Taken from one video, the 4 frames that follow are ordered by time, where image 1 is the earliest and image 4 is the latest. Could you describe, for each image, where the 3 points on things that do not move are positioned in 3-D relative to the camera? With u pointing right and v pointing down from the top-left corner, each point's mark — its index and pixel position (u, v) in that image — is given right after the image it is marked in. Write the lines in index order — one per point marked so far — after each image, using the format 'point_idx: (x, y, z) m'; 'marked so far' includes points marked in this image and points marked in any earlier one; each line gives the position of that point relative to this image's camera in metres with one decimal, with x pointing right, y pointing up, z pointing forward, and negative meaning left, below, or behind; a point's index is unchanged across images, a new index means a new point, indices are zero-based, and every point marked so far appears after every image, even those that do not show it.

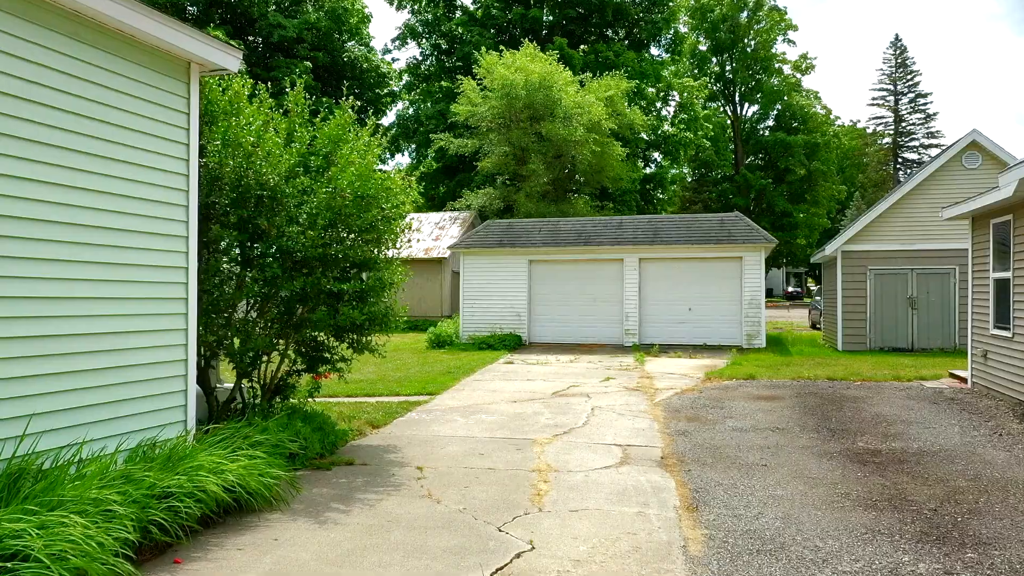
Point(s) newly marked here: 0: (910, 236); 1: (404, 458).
0: (+7.6, +1.0, +15.4) m
1: (-0.8, -1.3, +6.2) m
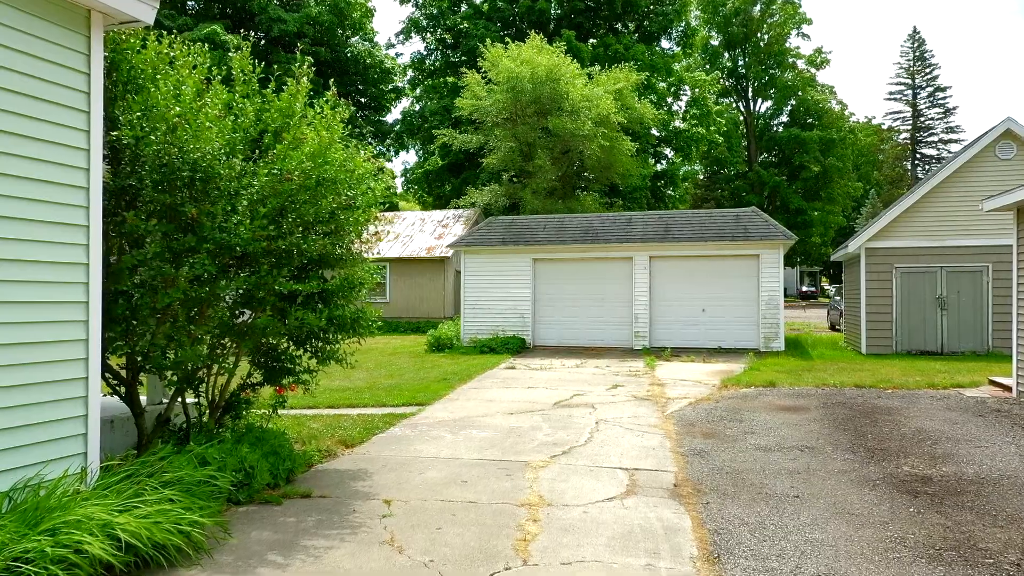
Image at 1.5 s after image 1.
0: (+7.7, +1.0, +14.4) m
1: (-0.9, -1.3, +5.3) m
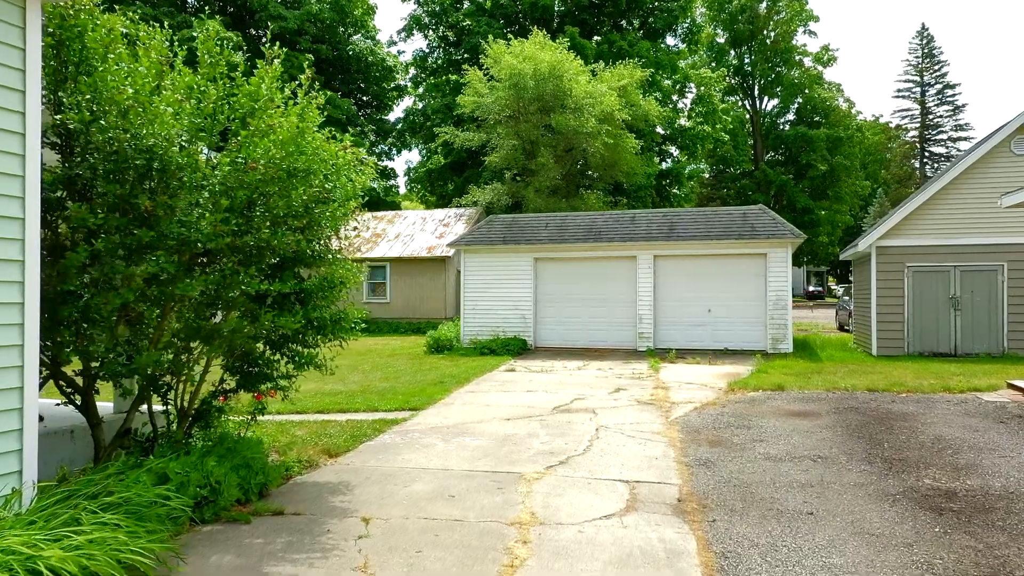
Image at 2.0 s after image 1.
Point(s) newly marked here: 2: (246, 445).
0: (+7.7, +1.0, +14.0) m
1: (-1.0, -1.3, +4.9) m
2: (-1.7, -1.0, +5.2) m
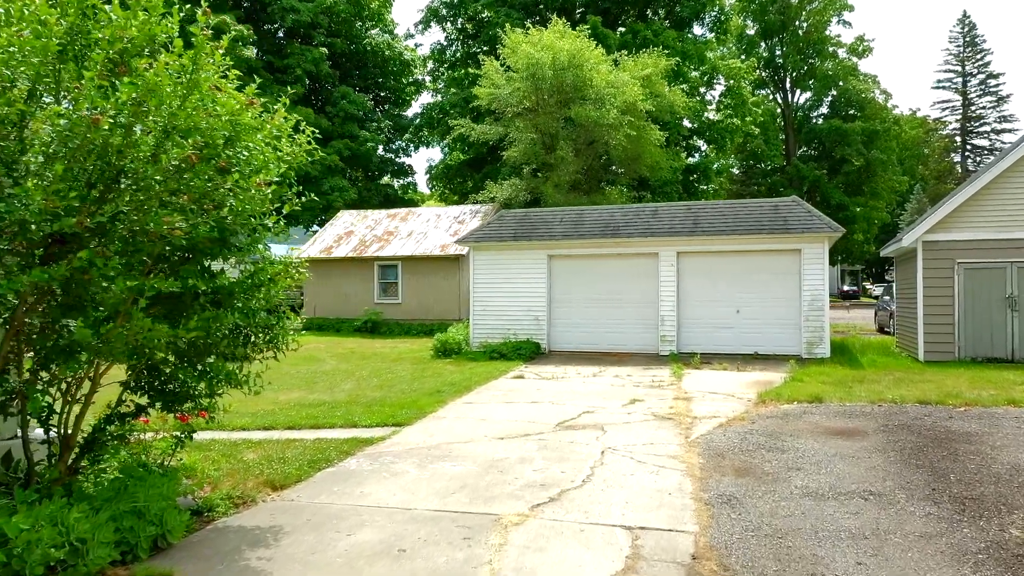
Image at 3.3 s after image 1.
0: (+7.8, +1.0, +12.6) m
1: (-1.1, -1.3, +3.8) m
2: (-1.9, -1.0, +4.2) m
